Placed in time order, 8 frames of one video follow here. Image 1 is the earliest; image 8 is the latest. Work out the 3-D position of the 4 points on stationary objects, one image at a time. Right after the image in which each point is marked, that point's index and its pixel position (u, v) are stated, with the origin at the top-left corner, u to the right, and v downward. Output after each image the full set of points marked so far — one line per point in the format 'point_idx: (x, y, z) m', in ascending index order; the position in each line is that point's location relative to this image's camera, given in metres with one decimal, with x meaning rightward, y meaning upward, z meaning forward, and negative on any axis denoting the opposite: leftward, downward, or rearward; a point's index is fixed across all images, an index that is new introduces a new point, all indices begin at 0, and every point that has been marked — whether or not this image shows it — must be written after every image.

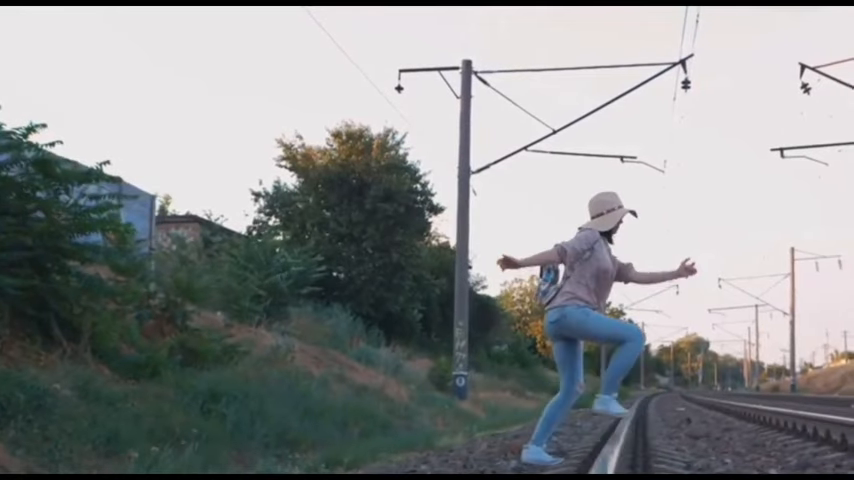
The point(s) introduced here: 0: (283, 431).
0: (-1.8, -2.4, +15.6) m
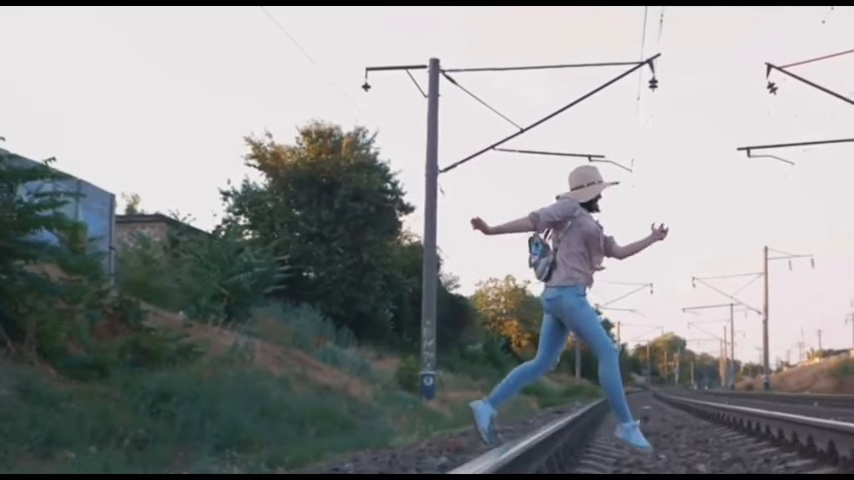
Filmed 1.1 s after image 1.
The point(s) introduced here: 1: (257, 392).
0: (-2.4, -2.4, +15.4) m
1: (-2.5, -2.2, +18.4) m
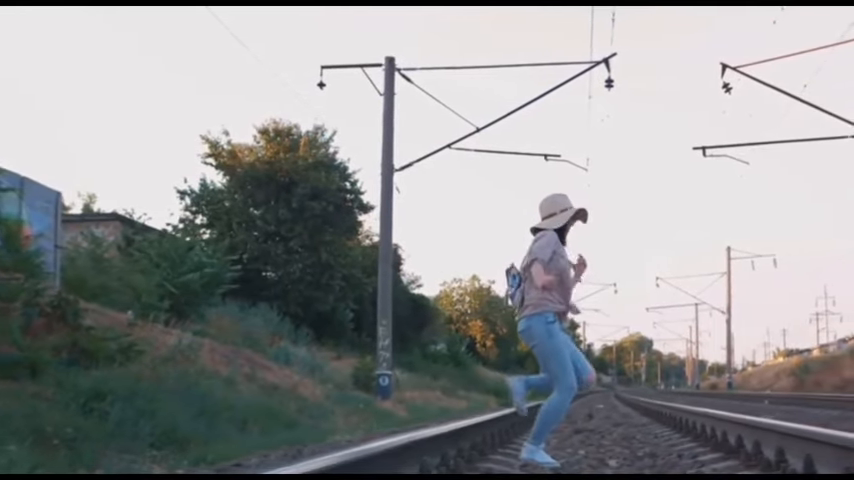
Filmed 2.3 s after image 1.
0: (-3.1, -2.3, +15.3) m
1: (-3.4, -2.2, +18.2) m
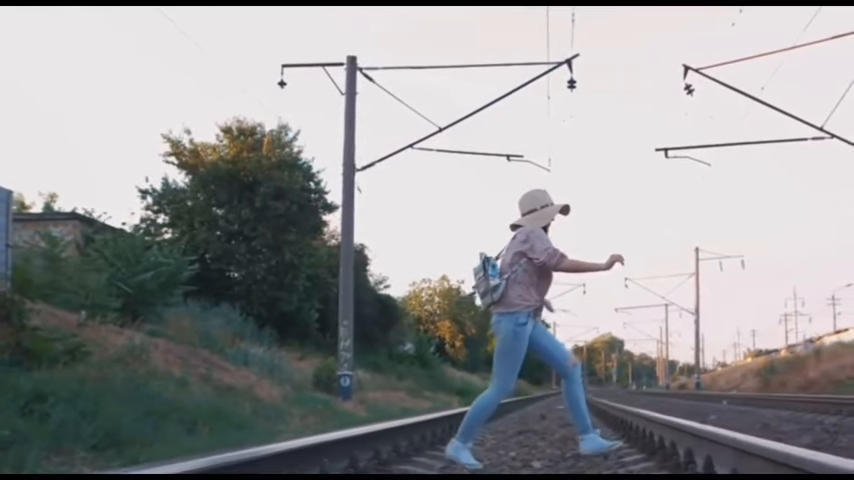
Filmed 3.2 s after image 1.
0: (-3.8, -2.3, +15.1) m
1: (-4.1, -2.2, +18.0) m
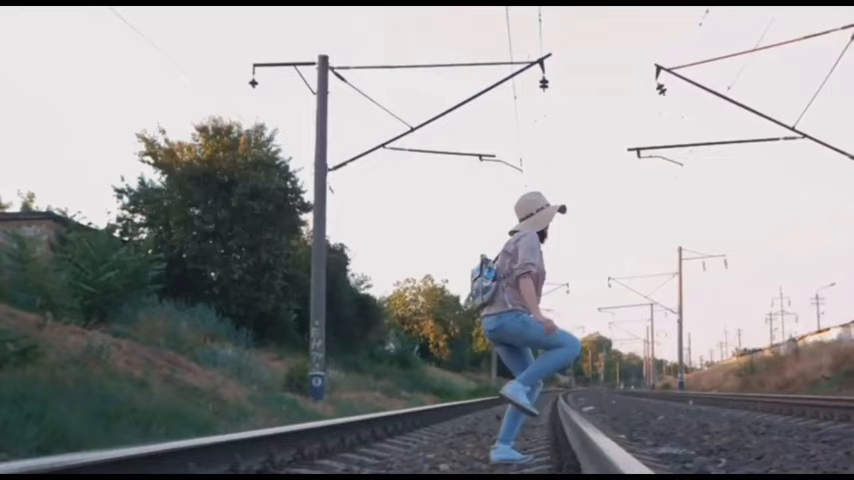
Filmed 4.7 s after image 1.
0: (-4.5, -2.3, +15.1) m
1: (-4.8, -2.2, +18.0) m
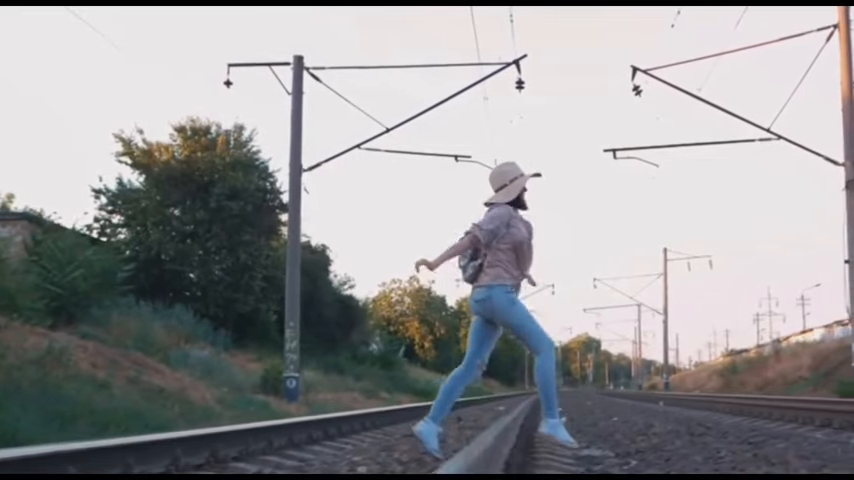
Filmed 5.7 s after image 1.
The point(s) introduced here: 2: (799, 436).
0: (-5.0, -2.3, +15.0) m
1: (-5.4, -2.2, +18.0) m
2: (+3.1, -1.6, +10.0) m
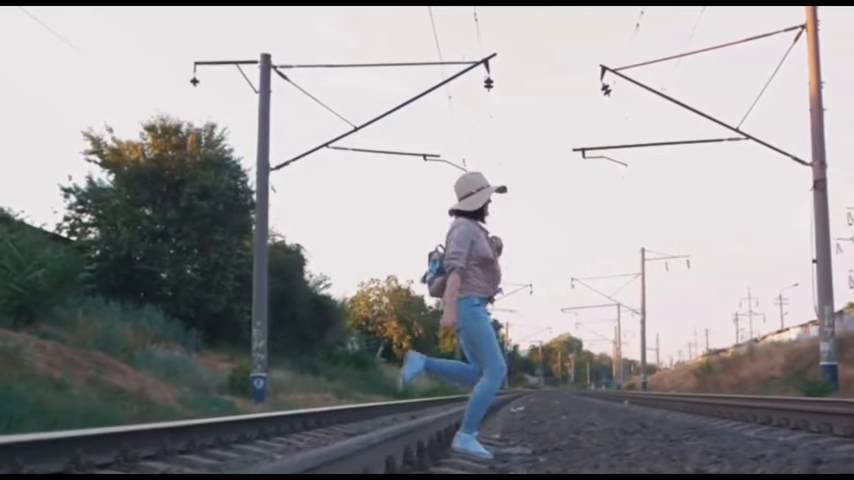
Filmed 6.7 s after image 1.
0: (-5.7, -2.3, +14.9) m
1: (-6.0, -2.2, +17.8) m
2: (+2.5, -1.6, +10.0) m
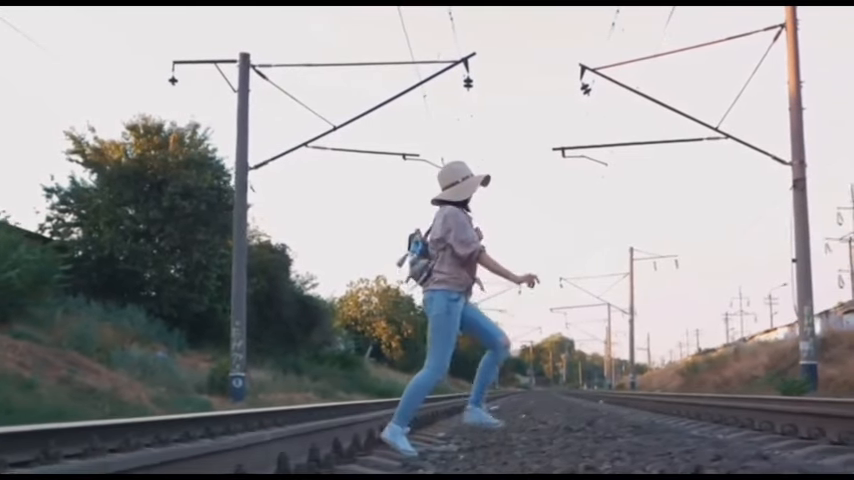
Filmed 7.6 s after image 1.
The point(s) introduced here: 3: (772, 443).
0: (-6.2, -2.3, +14.8) m
1: (-6.5, -2.2, +17.8) m
2: (+2.0, -1.6, +10.0) m
3: (+2.4, -1.4, +8.7) m
